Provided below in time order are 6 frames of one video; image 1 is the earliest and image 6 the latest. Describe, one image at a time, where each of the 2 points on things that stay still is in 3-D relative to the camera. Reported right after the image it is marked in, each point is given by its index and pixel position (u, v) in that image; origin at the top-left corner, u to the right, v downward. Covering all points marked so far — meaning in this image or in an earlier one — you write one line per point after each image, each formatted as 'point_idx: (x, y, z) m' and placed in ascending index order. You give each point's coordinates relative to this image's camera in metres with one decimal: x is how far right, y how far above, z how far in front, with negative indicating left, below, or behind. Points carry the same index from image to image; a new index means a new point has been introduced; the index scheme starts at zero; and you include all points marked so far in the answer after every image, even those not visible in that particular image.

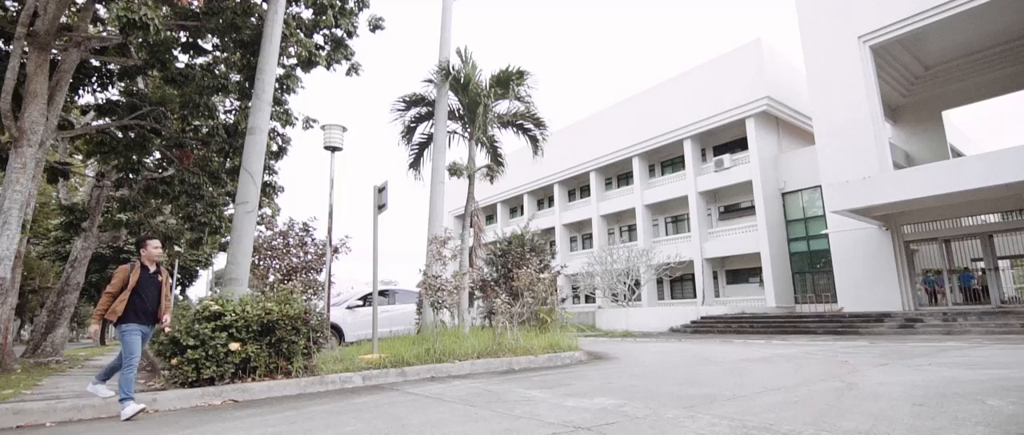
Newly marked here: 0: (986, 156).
0: (+11.2, +1.5, +13.0) m
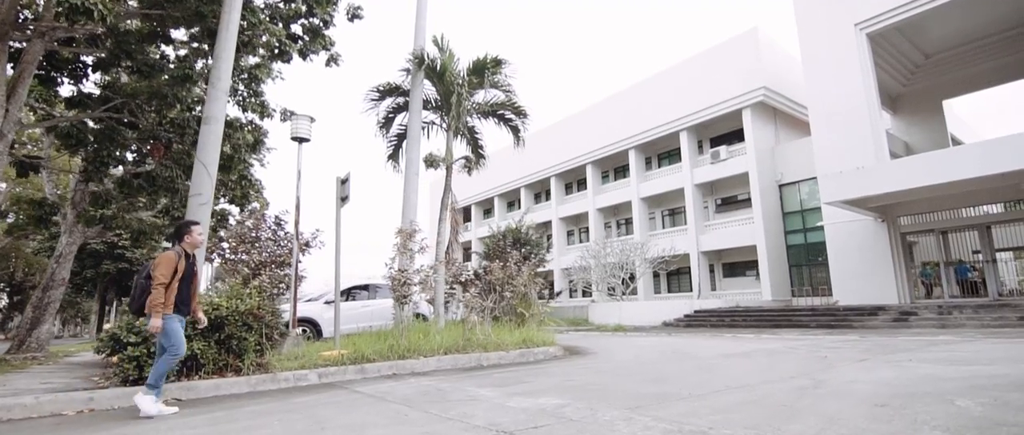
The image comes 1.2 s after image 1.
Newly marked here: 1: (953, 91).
0: (+10.8, +1.7, +12.7) m
1: (+15.1, +4.3, +18.8) m
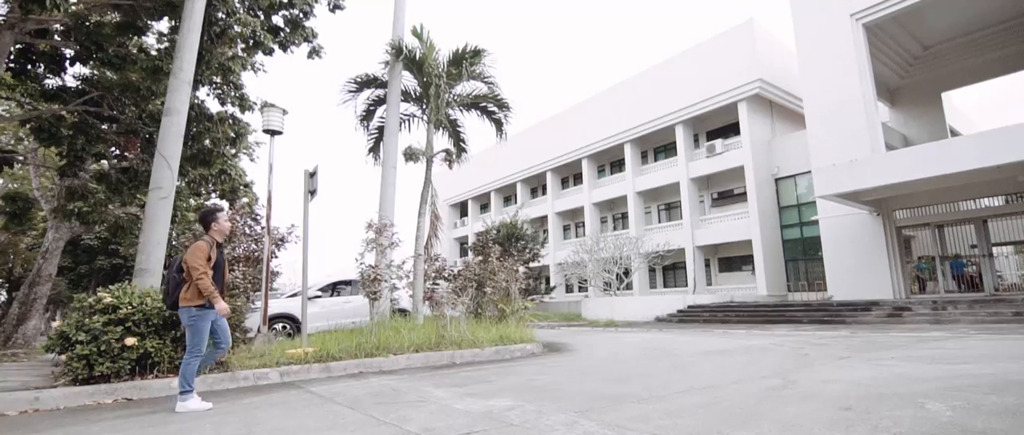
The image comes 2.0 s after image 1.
0: (+10.5, +1.9, +12.4) m
1: (+14.9, +4.6, +18.5) m
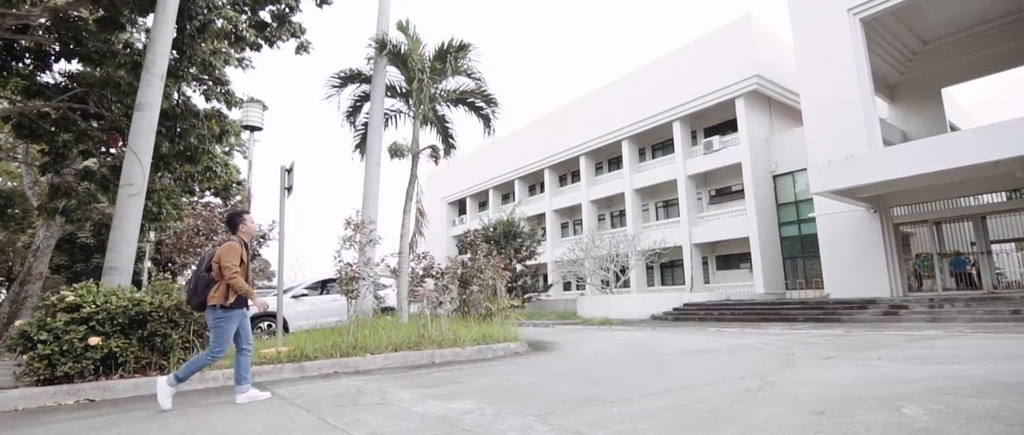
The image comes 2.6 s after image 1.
0: (+10.3, +2.0, +12.2) m
1: (+14.7, +4.7, +18.3) m
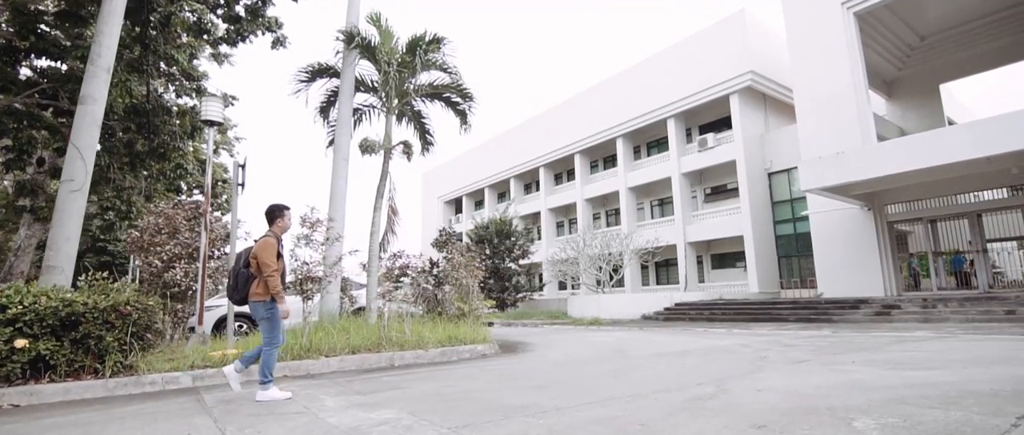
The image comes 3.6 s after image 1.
0: (+9.9, +2.0, +11.9) m
1: (+14.3, +4.7, +17.9) m
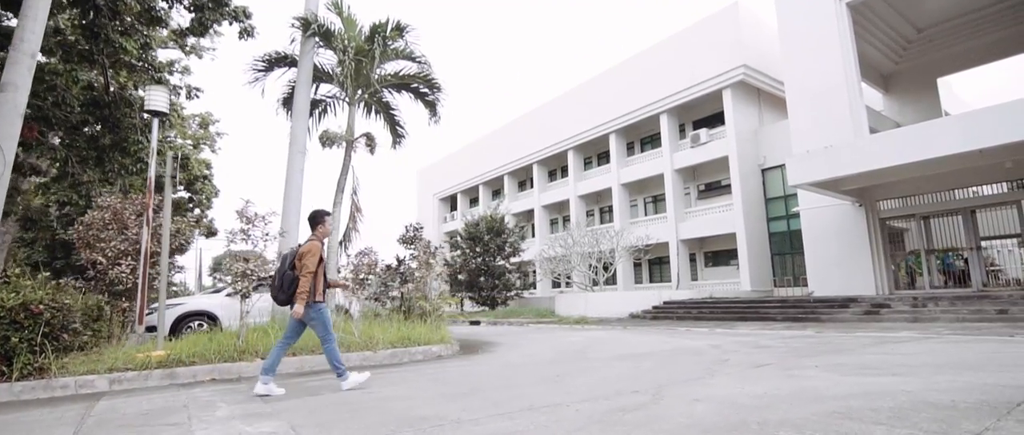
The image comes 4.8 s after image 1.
0: (+9.3, +2.1, +11.5) m
1: (+13.8, +4.8, +17.4) m
